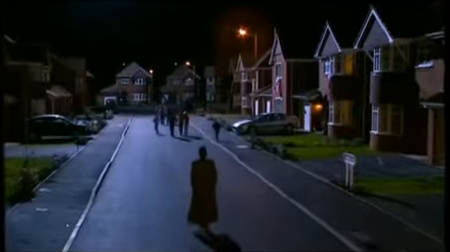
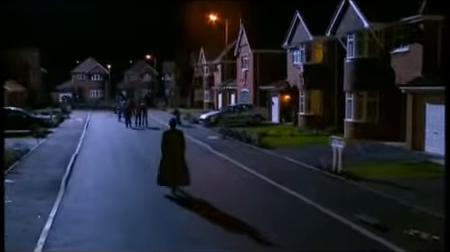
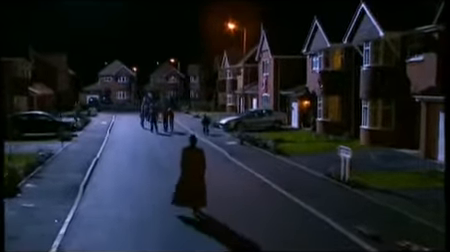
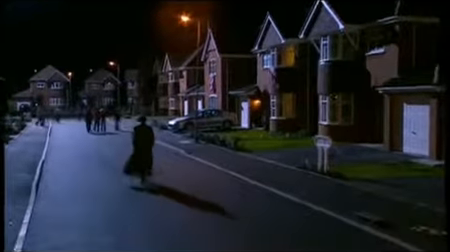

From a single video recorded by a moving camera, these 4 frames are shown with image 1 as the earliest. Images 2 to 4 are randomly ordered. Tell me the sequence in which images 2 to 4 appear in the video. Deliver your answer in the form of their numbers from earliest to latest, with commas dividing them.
3, 2, 4
